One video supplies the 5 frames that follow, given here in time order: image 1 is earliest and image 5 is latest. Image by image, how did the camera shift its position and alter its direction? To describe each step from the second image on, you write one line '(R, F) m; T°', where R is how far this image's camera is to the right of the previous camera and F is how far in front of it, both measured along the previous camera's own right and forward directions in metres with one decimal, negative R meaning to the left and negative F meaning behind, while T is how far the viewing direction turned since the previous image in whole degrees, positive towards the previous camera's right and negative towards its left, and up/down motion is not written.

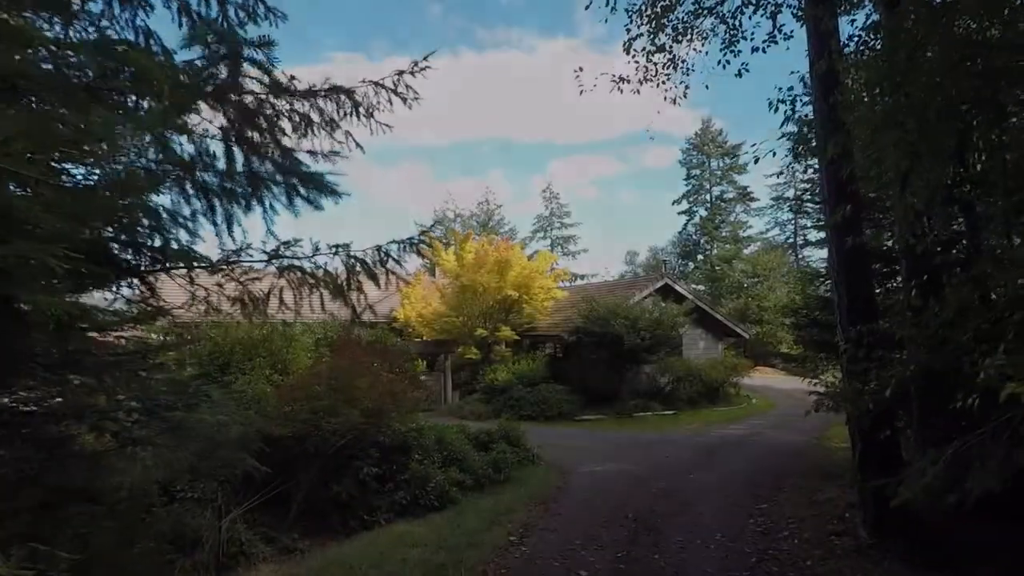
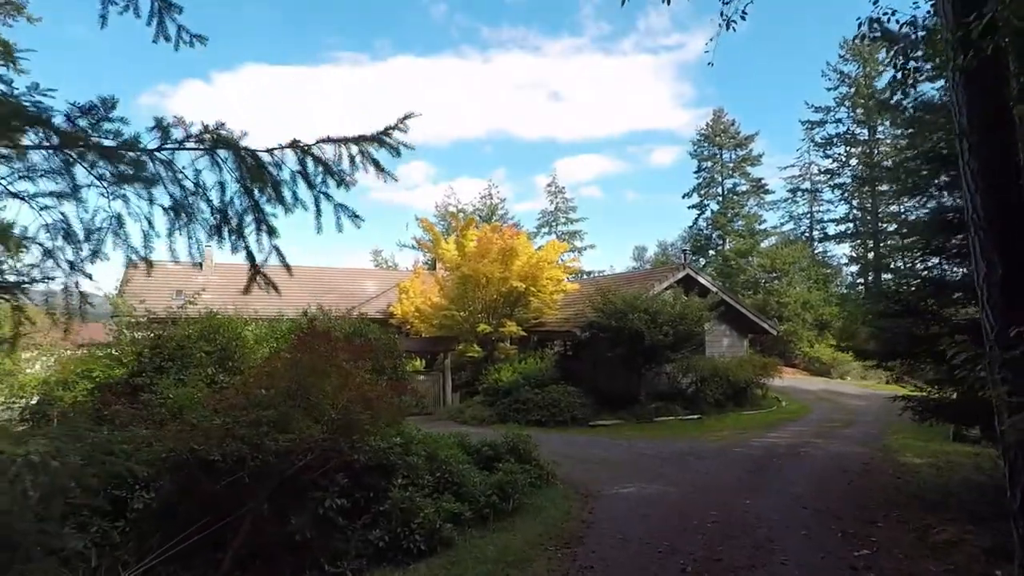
(-0.1, +2.1) m; 0°
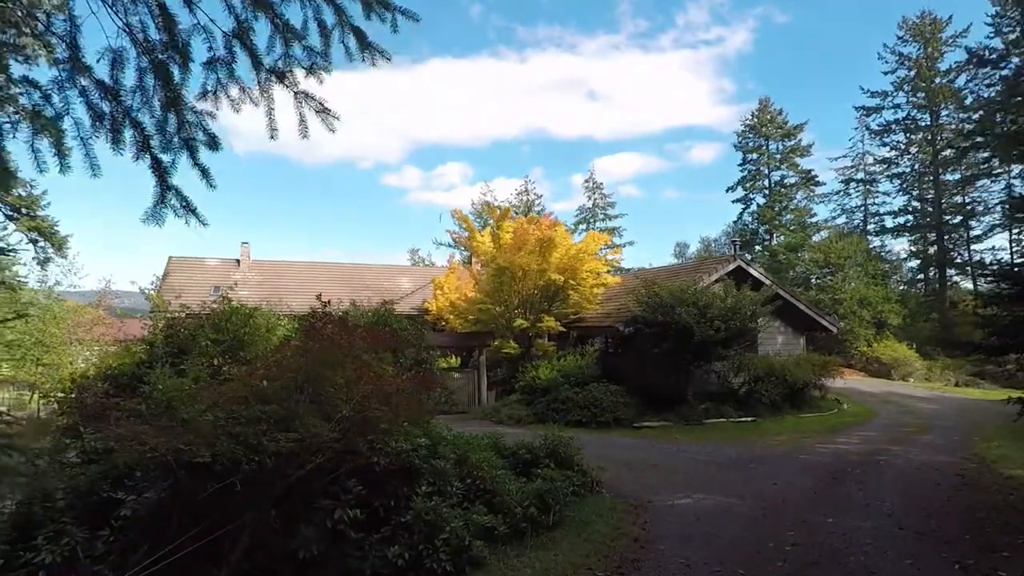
(0.0, +1.0) m; -3°
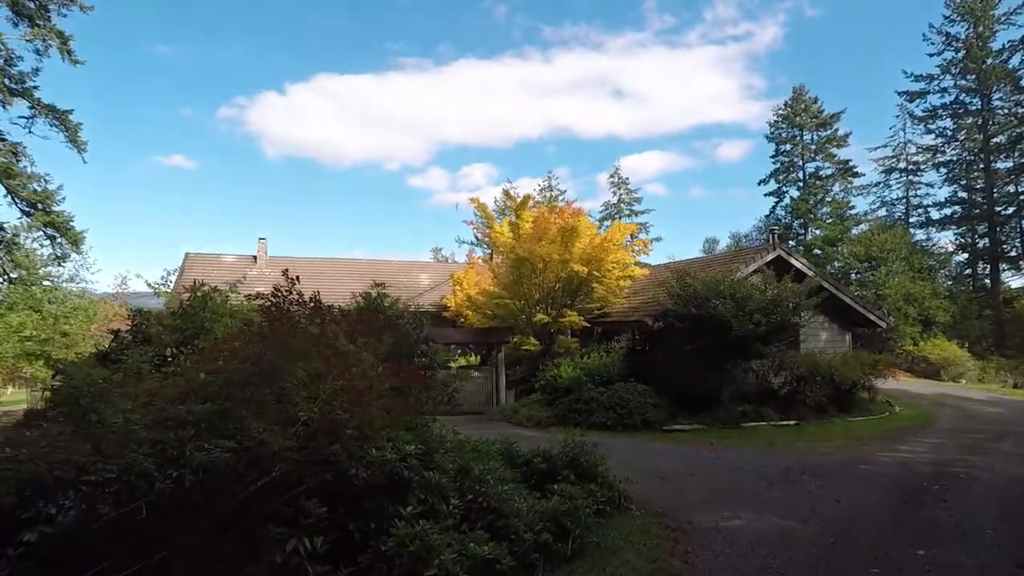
(+0.1, +1.3) m; -2°
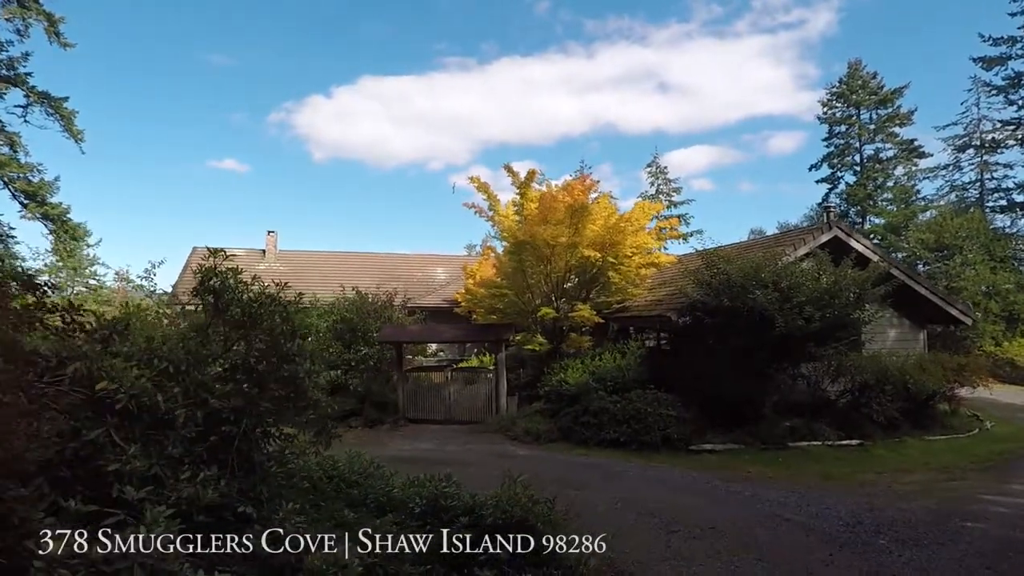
(+1.0, +2.7) m; -4°
